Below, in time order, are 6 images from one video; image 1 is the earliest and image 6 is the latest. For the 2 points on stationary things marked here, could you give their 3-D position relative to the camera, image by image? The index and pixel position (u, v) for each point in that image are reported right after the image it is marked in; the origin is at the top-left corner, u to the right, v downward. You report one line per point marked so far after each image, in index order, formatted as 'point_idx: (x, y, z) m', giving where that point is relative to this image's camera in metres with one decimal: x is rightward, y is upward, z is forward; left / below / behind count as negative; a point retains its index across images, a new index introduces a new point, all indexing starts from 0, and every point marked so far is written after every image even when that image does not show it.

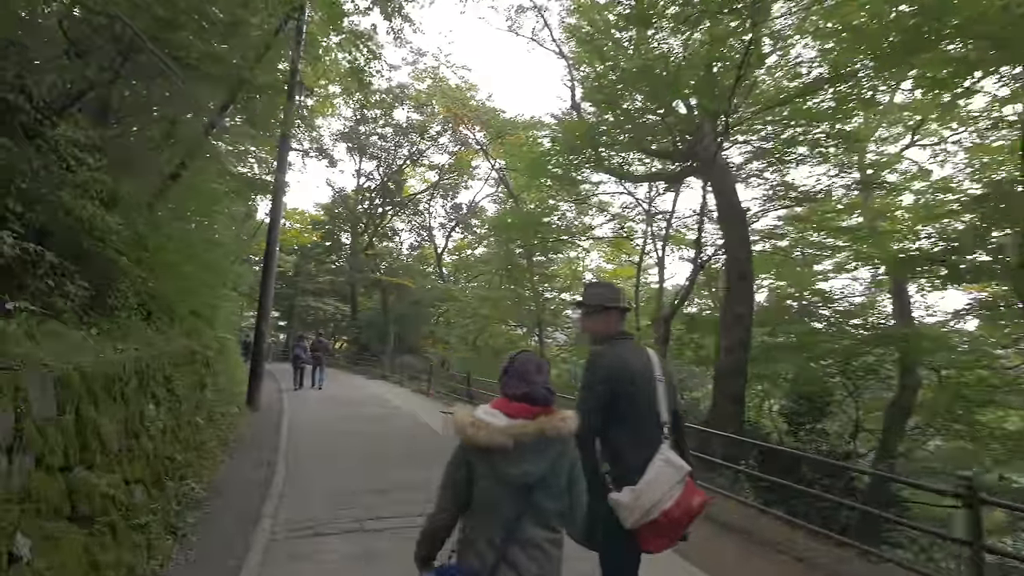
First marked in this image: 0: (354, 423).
0: (-3.5, -3.1, +12.3) m
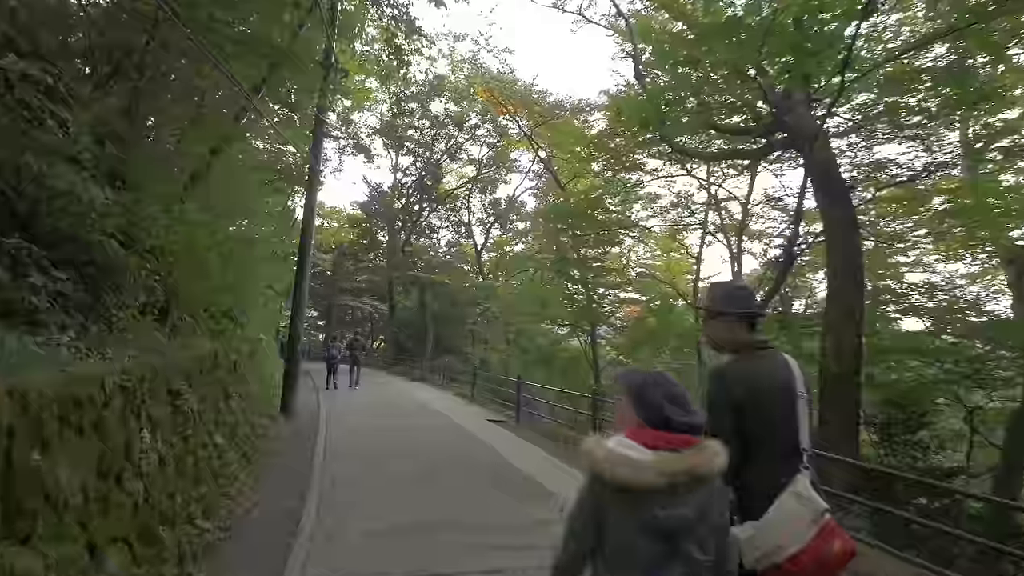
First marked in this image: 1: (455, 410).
0: (-2.4, -3.0, +11.5) m
1: (-1.6, -3.2, +14.4) m
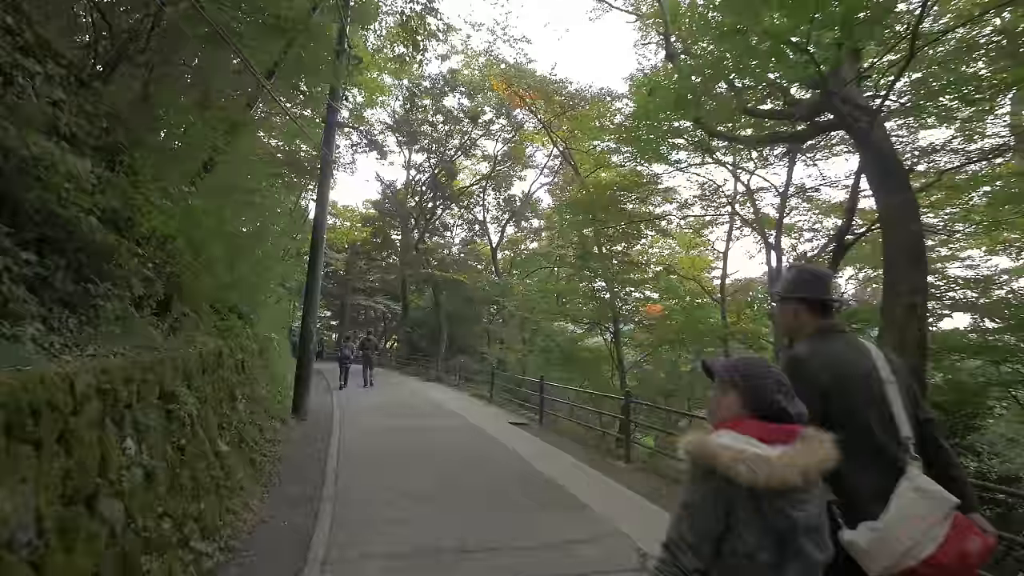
0: (-2.0, -3.0, +11.0) m
1: (-1.1, -3.1, +13.9) m
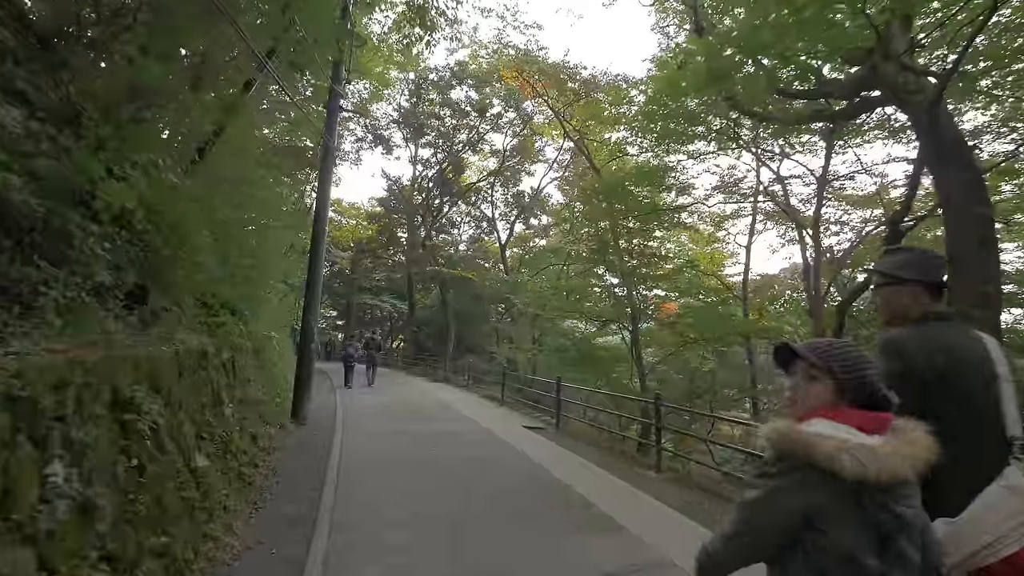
0: (-1.8, -2.9, +10.5) m
1: (-0.8, -3.0, +13.3) m
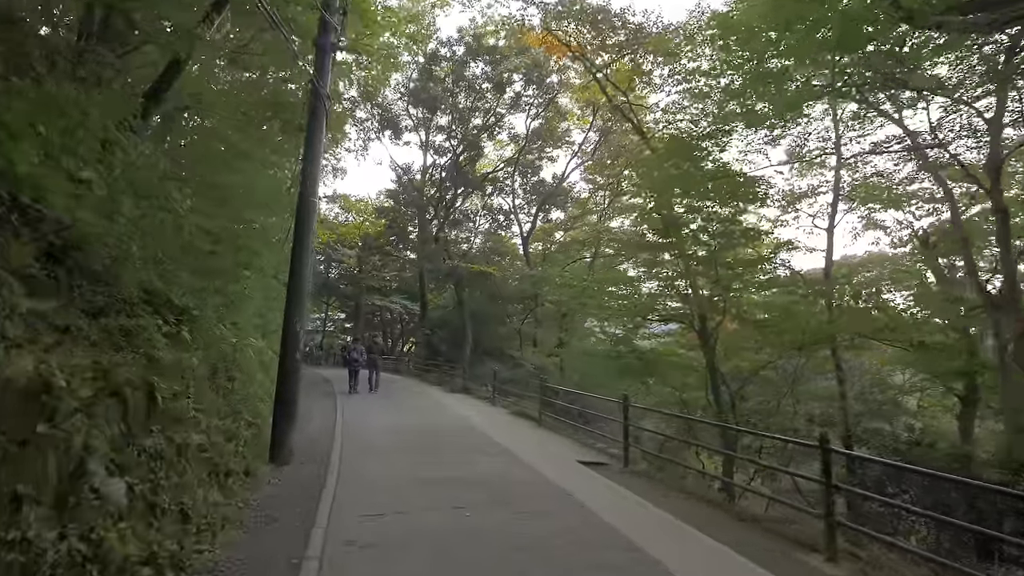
0: (-1.1, -2.8, +8.3) m
1: (-0.1, -2.9, +11.1) m
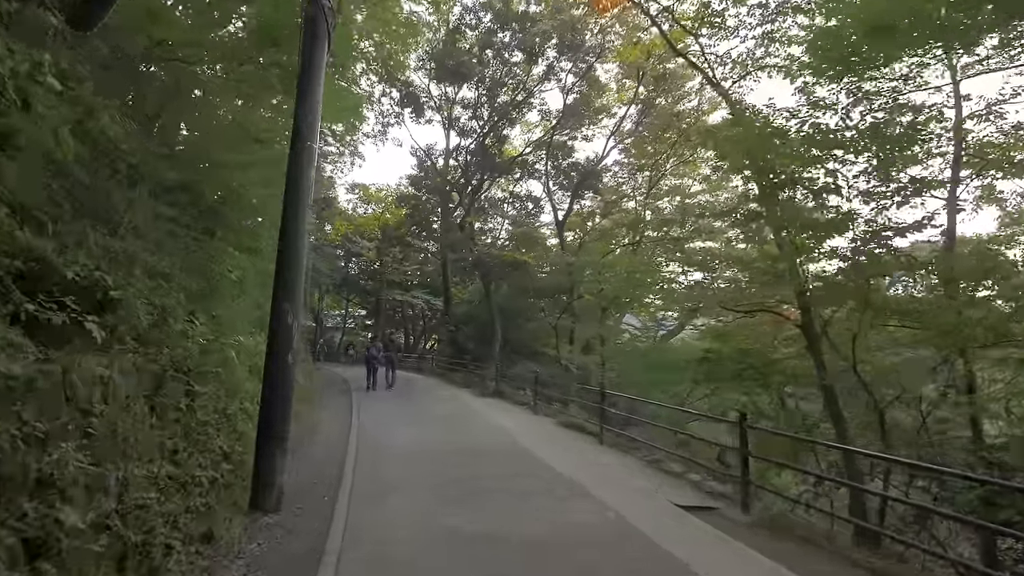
0: (-0.4, -2.6, +6.6) m
1: (+0.7, -2.7, +9.3) m
